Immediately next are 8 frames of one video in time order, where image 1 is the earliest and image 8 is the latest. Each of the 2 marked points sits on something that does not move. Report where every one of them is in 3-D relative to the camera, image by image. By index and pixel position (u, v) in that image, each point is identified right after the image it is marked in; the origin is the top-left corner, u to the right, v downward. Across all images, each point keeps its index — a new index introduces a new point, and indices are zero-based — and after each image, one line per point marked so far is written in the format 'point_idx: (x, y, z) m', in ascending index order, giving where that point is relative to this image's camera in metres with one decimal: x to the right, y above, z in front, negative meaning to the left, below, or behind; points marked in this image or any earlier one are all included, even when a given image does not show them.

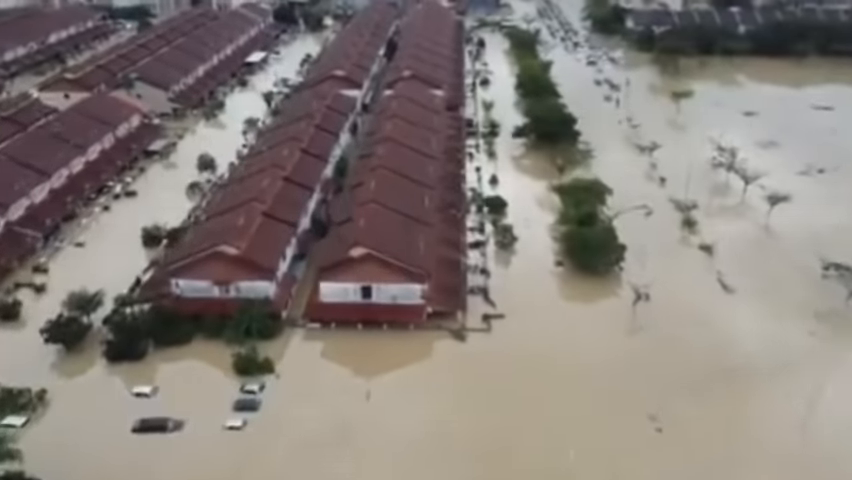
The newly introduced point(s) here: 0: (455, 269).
0: (+0.7, -0.7, +18.0) m
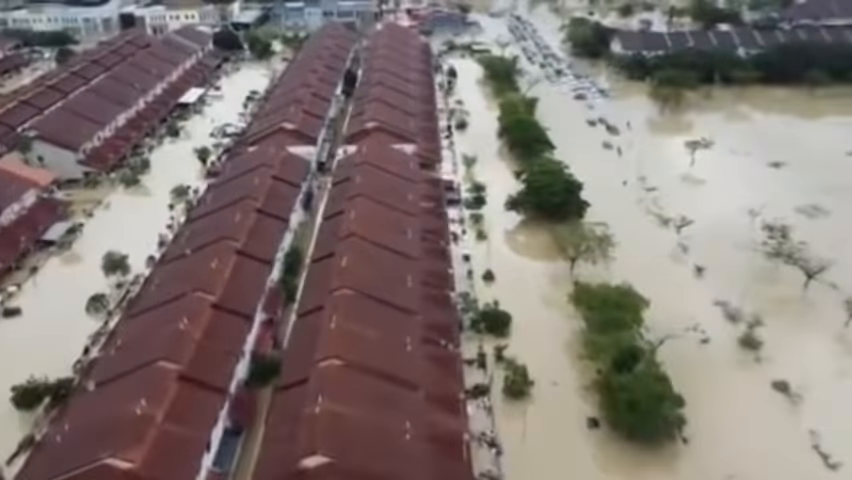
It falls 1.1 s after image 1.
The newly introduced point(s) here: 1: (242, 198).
0: (+0.5, -3.7, +12.8) m
1: (-5.1, +1.1, +19.9) m
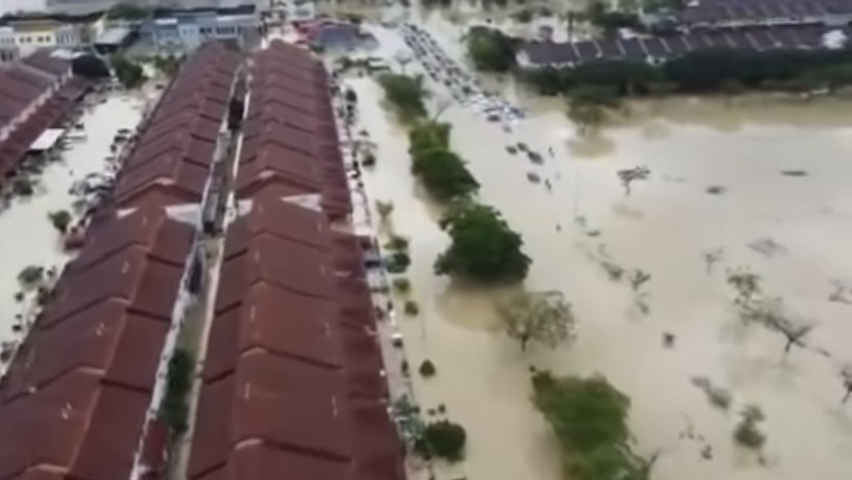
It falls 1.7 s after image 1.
0: (0.0, -5.6, +9.3) m
1: (-6.9, -1.2, +15.6) m
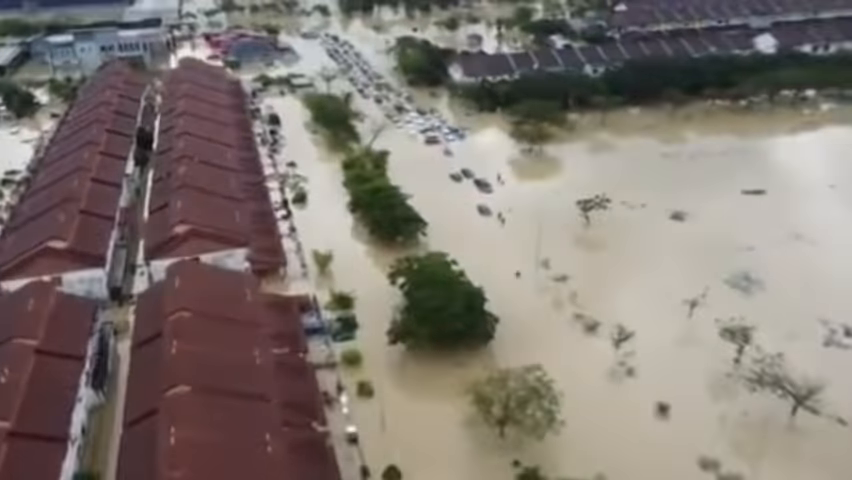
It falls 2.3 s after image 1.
0: (+0.1, -7.0, +6.8) m
1: (-7.6, -3.0, +12.3) m
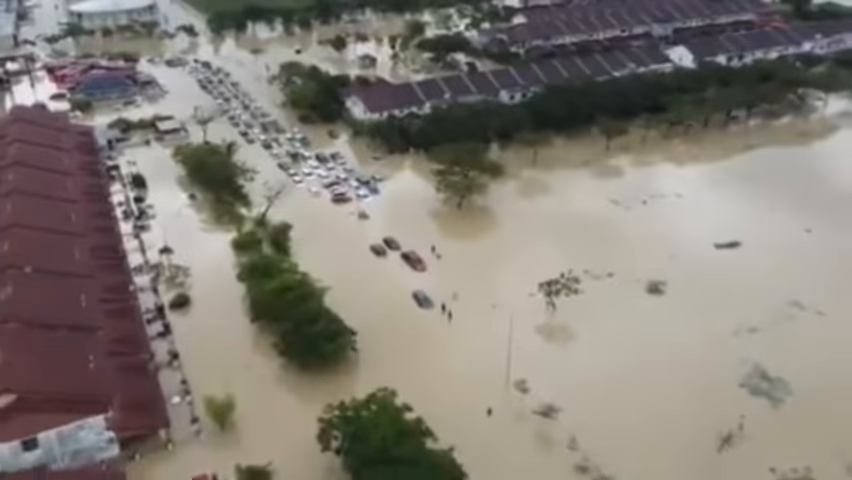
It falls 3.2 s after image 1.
0: (+1.3, -9.5, +1.9) m
1: (-7.4, -6.1, +6.2) m
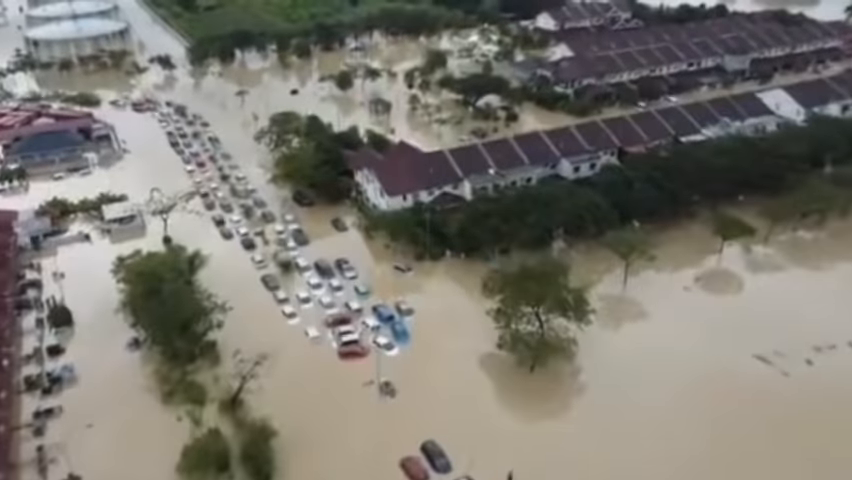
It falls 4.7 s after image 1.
0: (+2.5, -13.3, -6.1) m
1: (-6.2, -10.0, -1.8) m
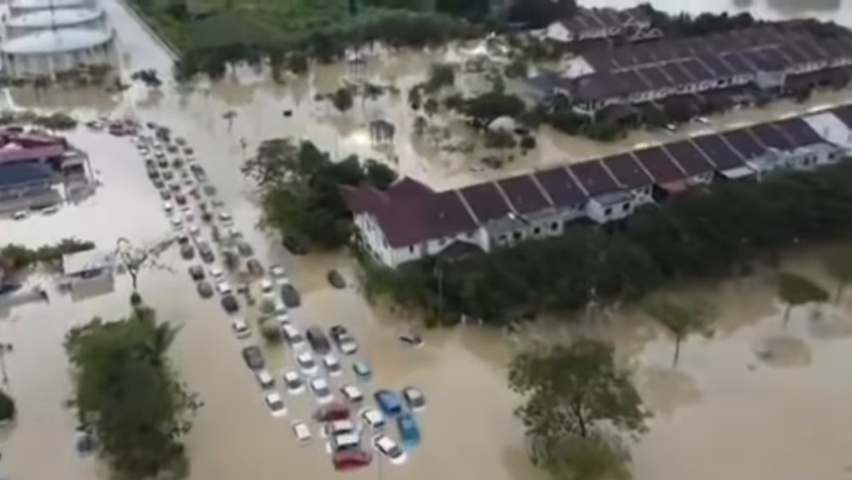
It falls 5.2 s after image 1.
0: (+2.8, -14.8, -9.2) m
1: (-5.9, -11.6, -4.9) m
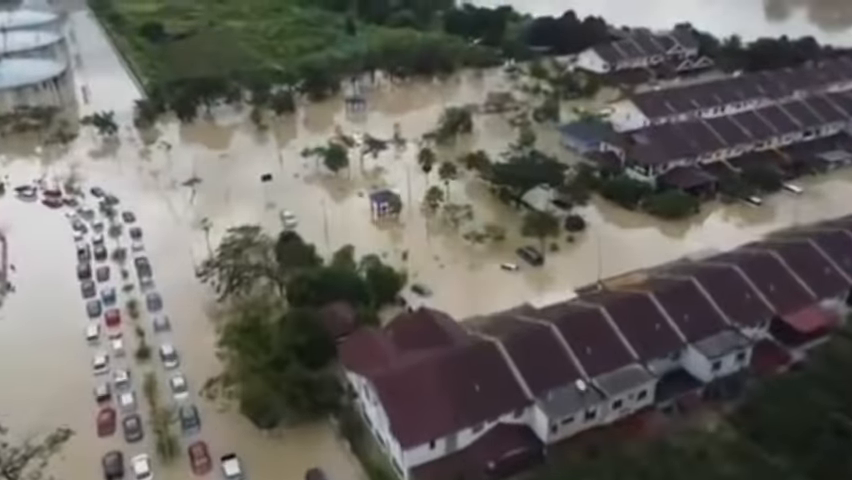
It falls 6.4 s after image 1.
0: (+3.3, -18.1, -15.8) m
1: (-5.4, -14.9, -11.5) m
